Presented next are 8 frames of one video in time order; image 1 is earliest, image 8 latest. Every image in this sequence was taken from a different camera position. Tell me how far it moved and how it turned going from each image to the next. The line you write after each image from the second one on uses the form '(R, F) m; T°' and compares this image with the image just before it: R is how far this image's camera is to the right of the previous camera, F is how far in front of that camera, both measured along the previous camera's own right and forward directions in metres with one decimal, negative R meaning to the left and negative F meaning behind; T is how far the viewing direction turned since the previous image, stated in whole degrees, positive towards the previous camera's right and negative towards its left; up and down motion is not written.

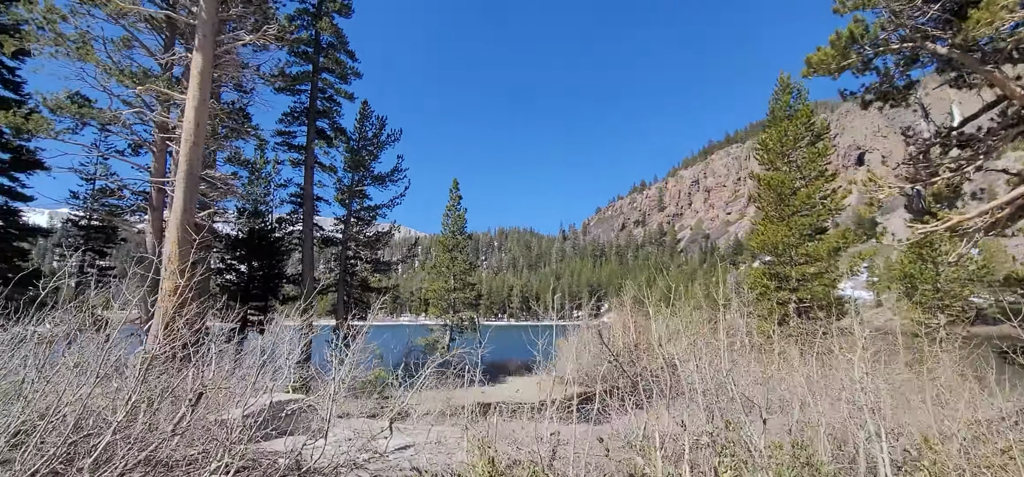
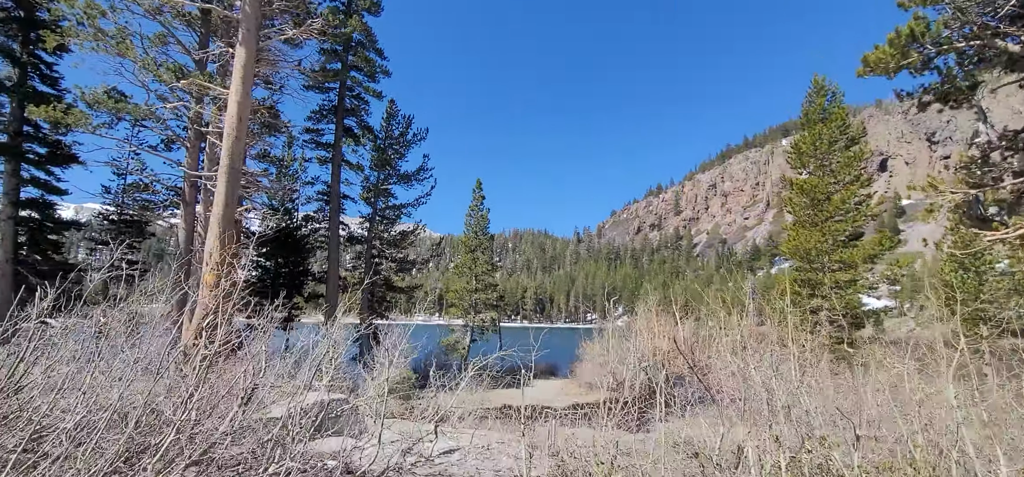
(-0.4, +0.1) m; -2°
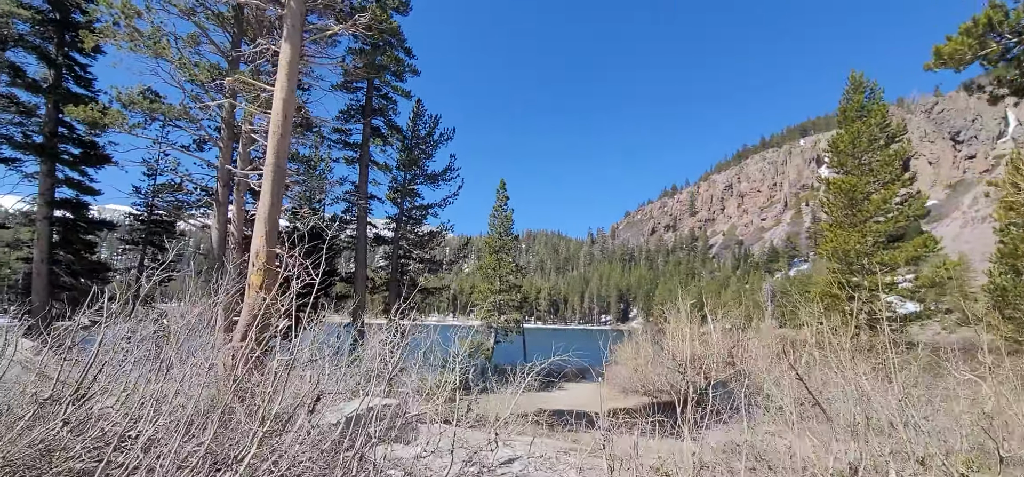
(-0.5, +0.2) m; -1°
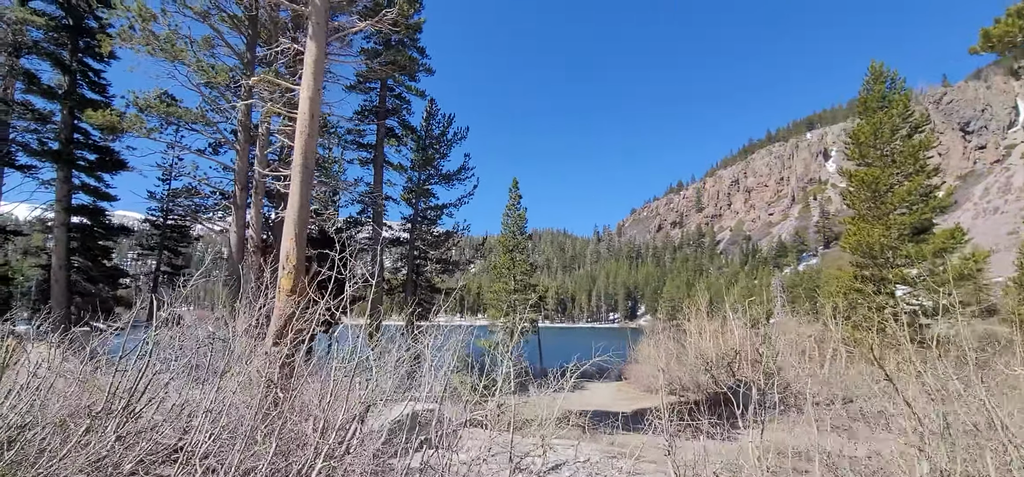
(-0.3, +0.1) m; -1°
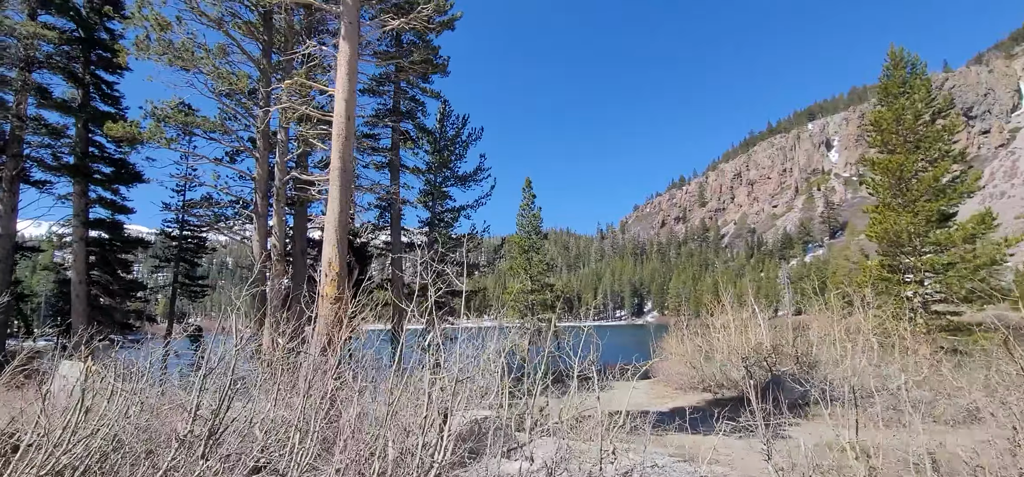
(-0.5, +0.2) m; 0°
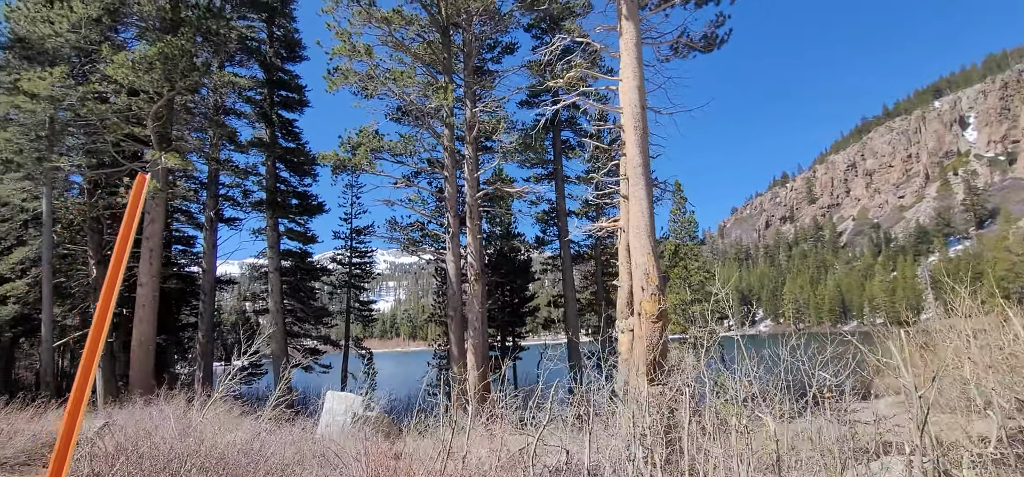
(-2.4, +0.6) m; -10°
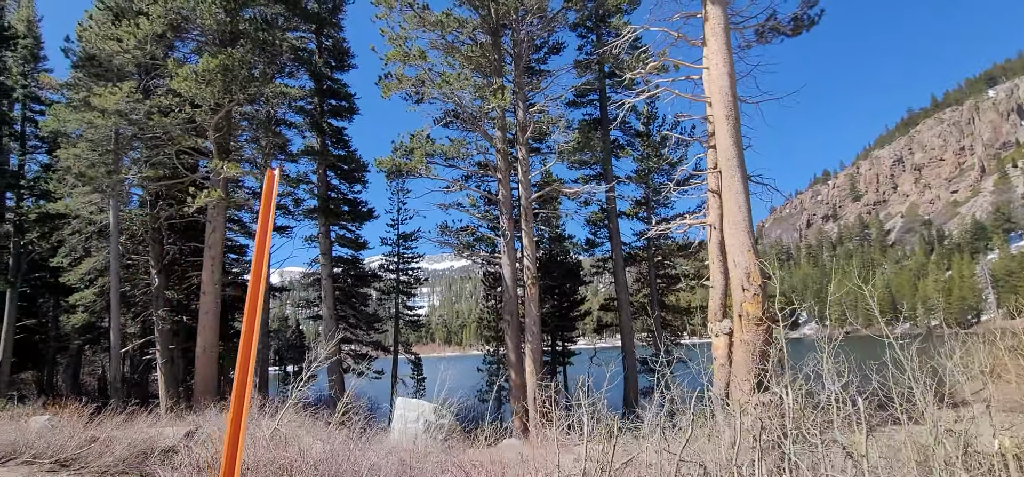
(-0.5, +0.2) m; -4°
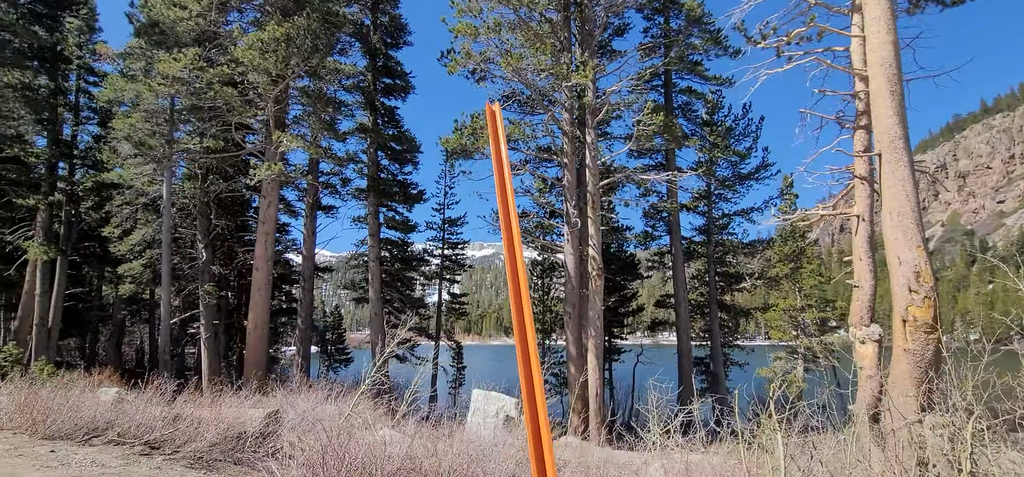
(-0.8, +0.5) m; -2°
